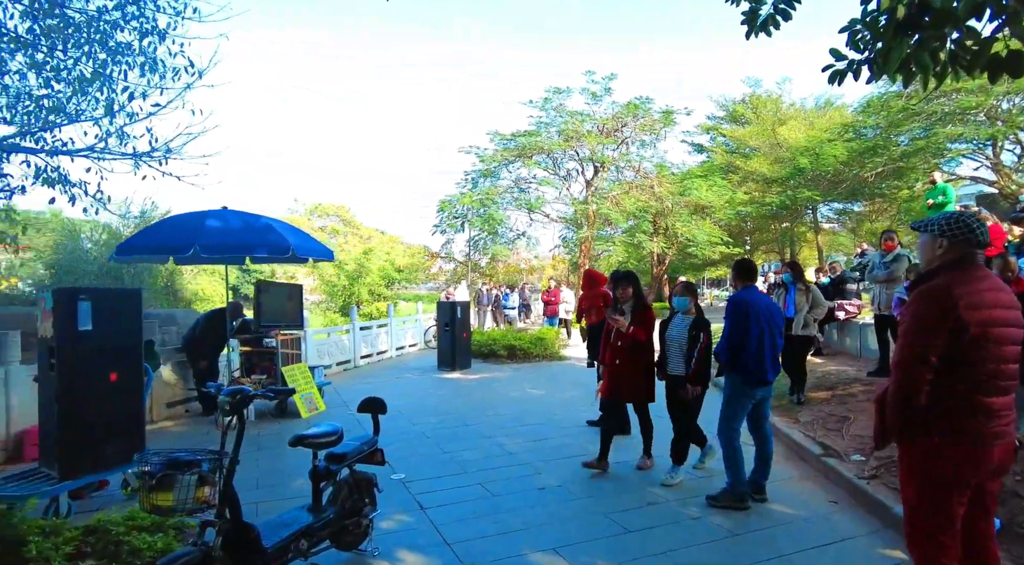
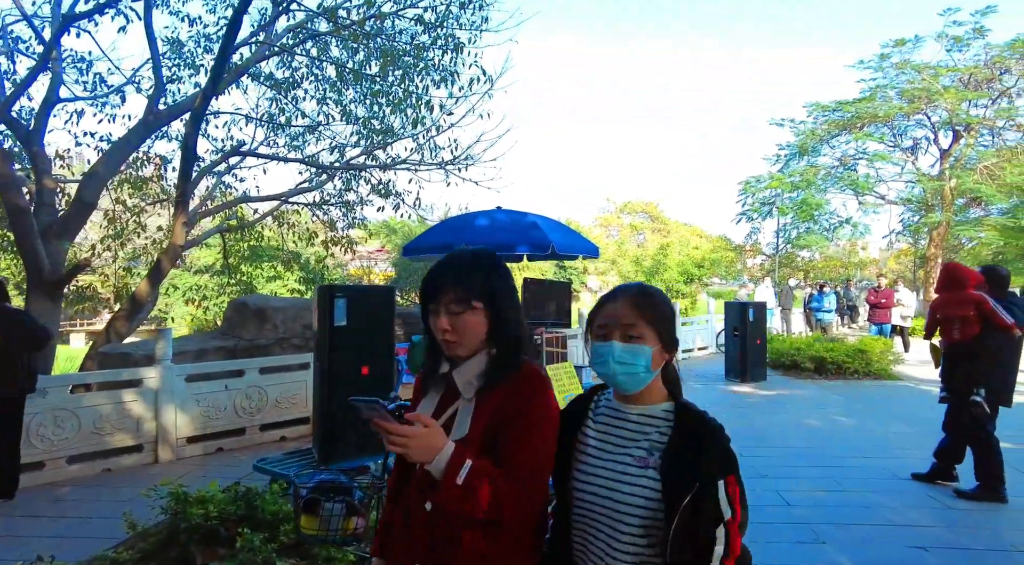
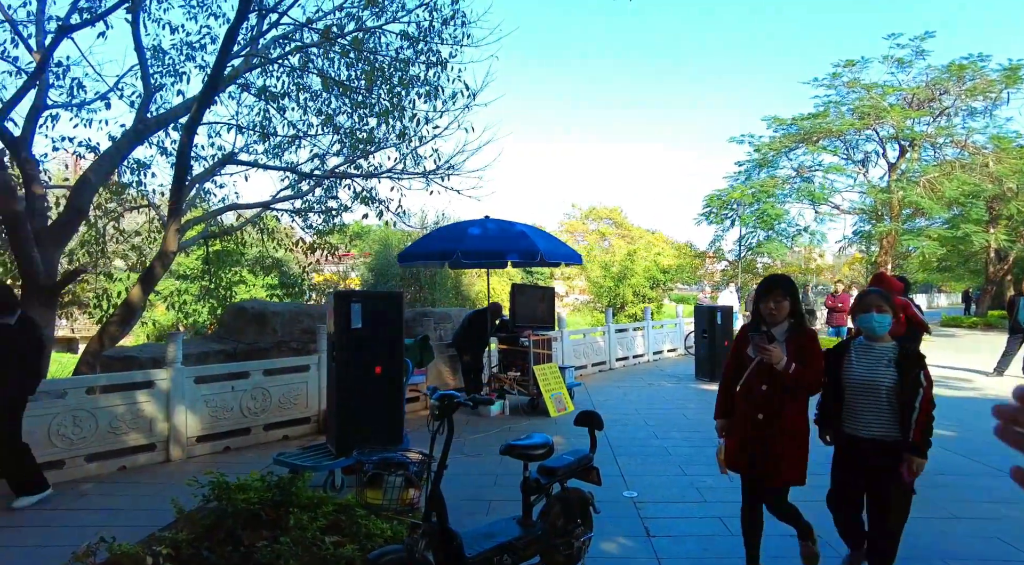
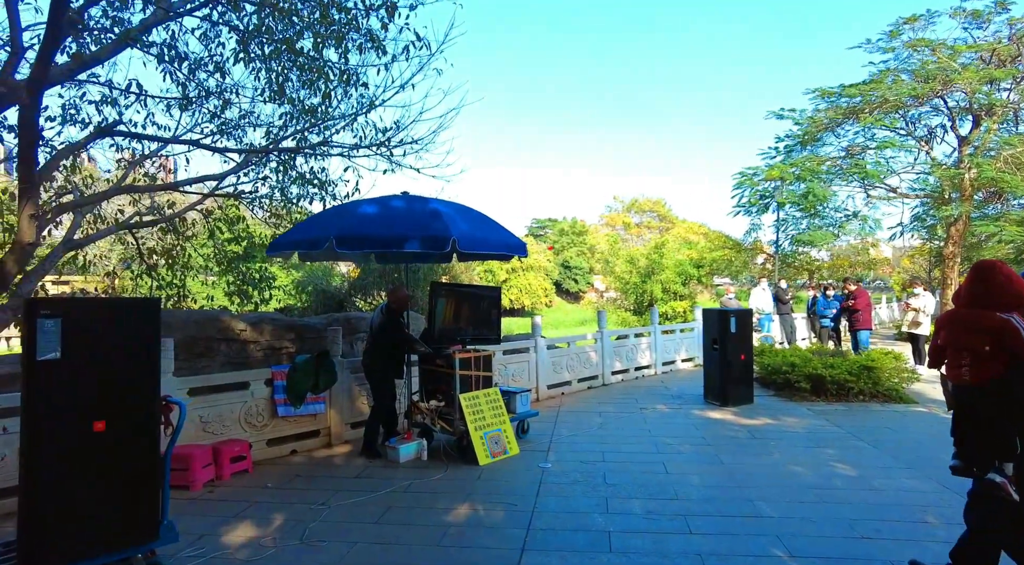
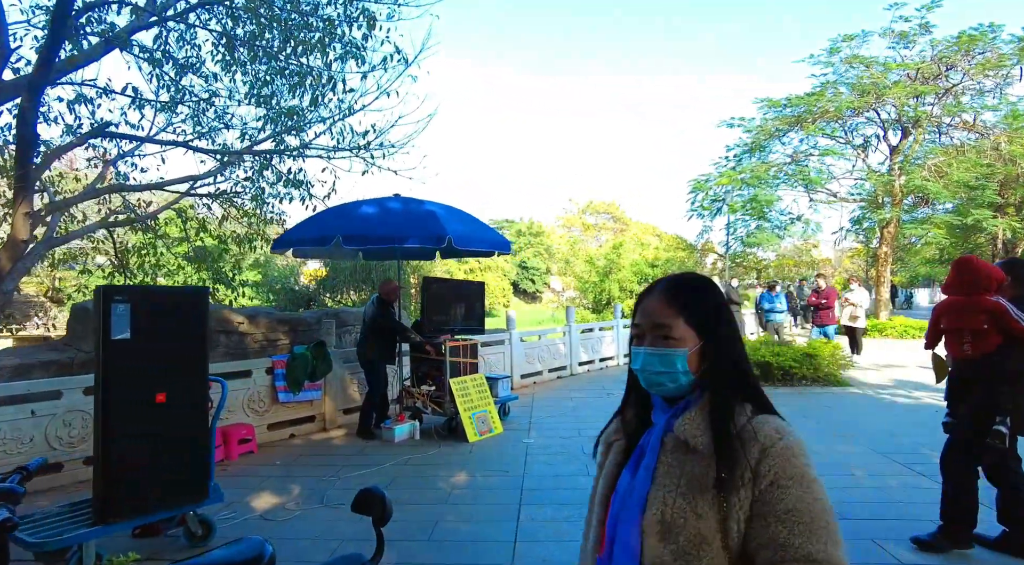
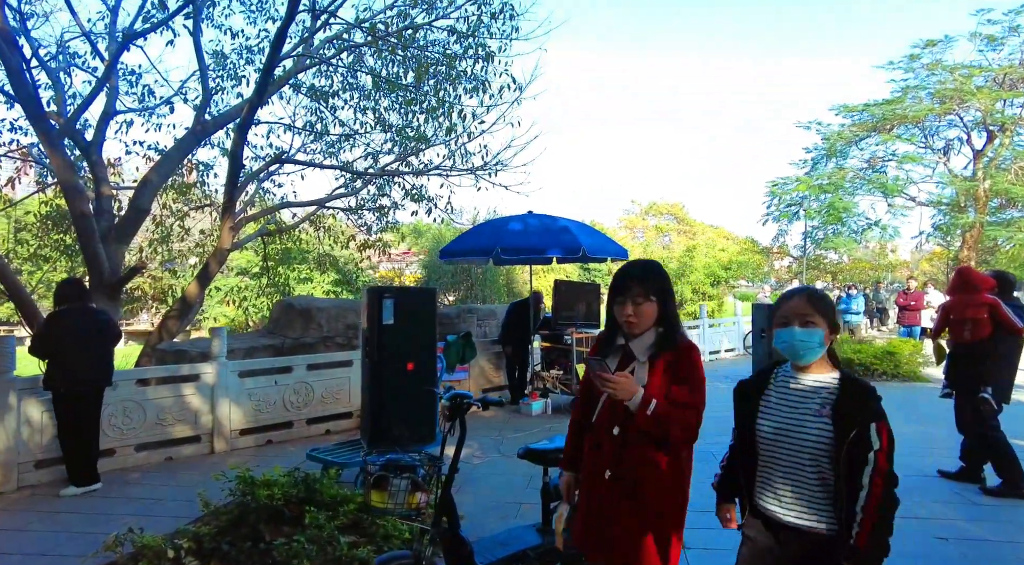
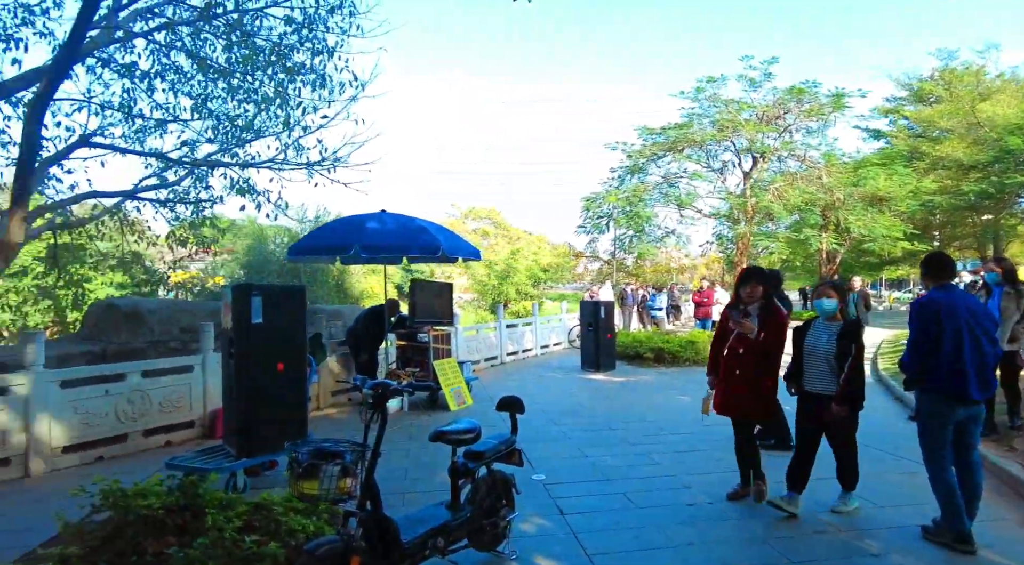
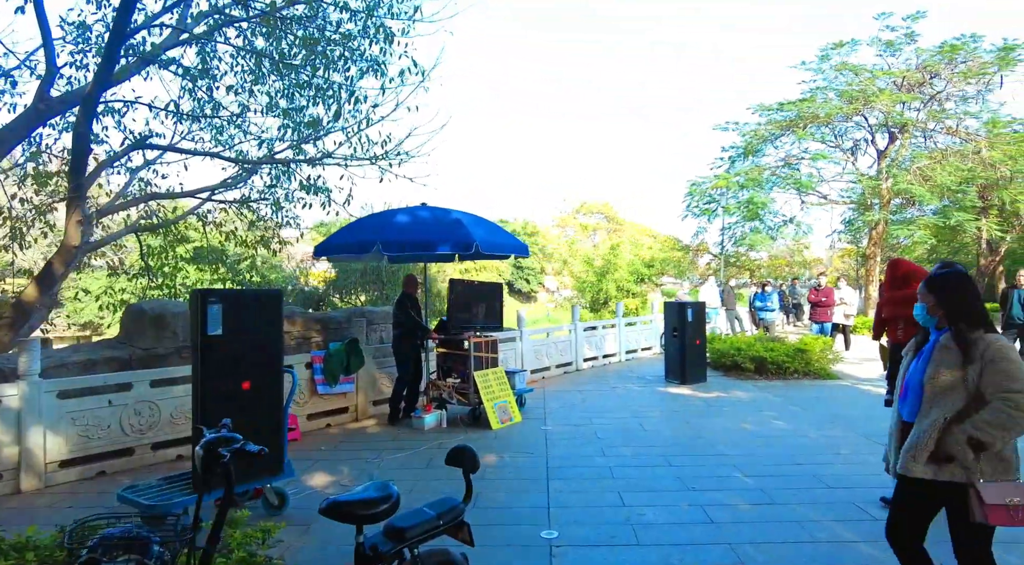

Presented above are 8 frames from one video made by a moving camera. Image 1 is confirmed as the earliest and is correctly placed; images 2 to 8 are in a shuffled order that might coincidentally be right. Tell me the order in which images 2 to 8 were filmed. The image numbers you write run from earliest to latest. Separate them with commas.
7, 3, 6, 2, 8, 5, 4
